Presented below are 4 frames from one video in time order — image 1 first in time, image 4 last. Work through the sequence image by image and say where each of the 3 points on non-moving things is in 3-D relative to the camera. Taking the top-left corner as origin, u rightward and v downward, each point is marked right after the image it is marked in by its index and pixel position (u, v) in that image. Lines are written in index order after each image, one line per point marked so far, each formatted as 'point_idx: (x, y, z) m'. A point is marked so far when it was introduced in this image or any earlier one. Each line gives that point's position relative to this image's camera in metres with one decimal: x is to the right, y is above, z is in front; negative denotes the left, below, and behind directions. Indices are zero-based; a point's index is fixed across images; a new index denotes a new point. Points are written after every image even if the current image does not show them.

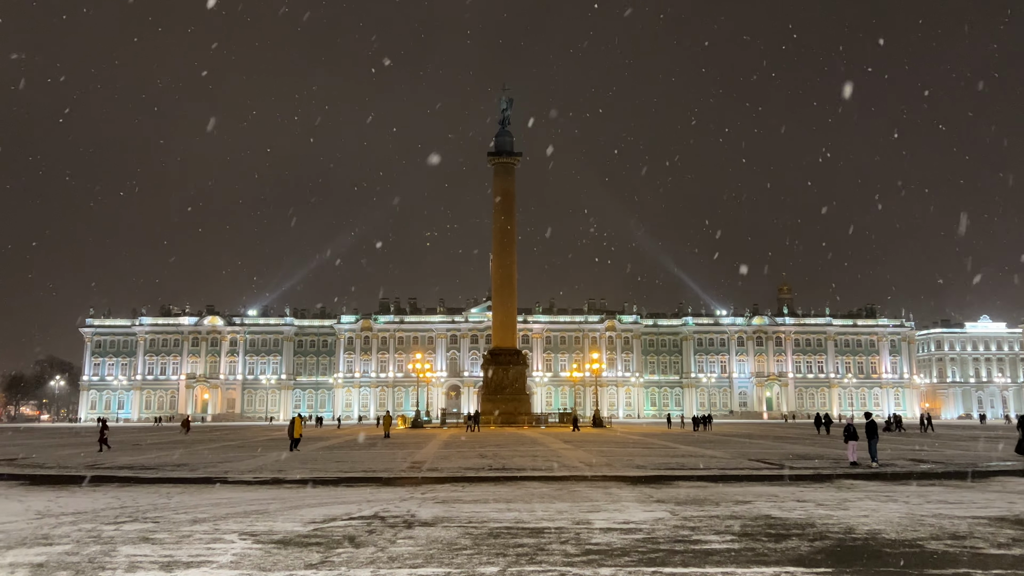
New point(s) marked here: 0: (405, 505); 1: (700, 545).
0: (-1.4, -2.9, +10.5) m
1: (+1.7, -2.3, +7.1) m
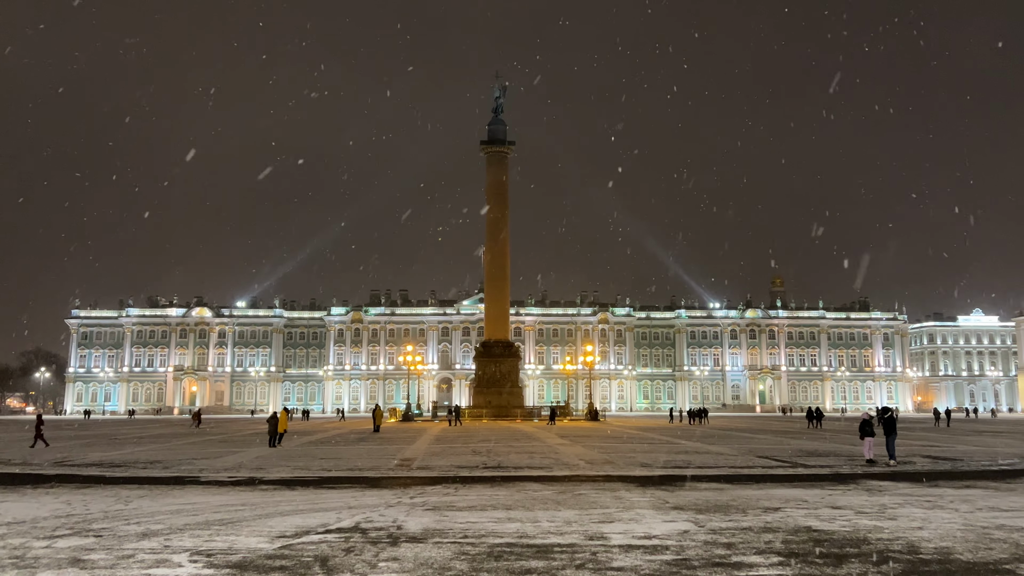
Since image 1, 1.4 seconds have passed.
0: (-1.4, -2.6, +9.3) m
1: (+1.7, -2.1, +5.9) m
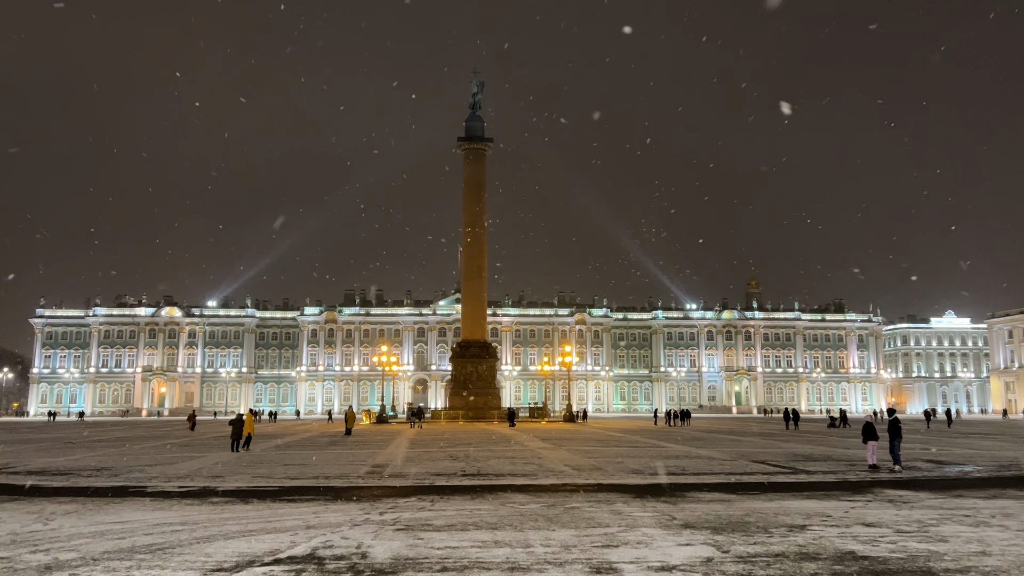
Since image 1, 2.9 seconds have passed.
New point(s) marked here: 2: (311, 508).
0: (-1.6, -2.5, +7.9) m
1: (+1.7, -1.9, +4.6) m
2: (-2.6, -2.9, +10.3) m
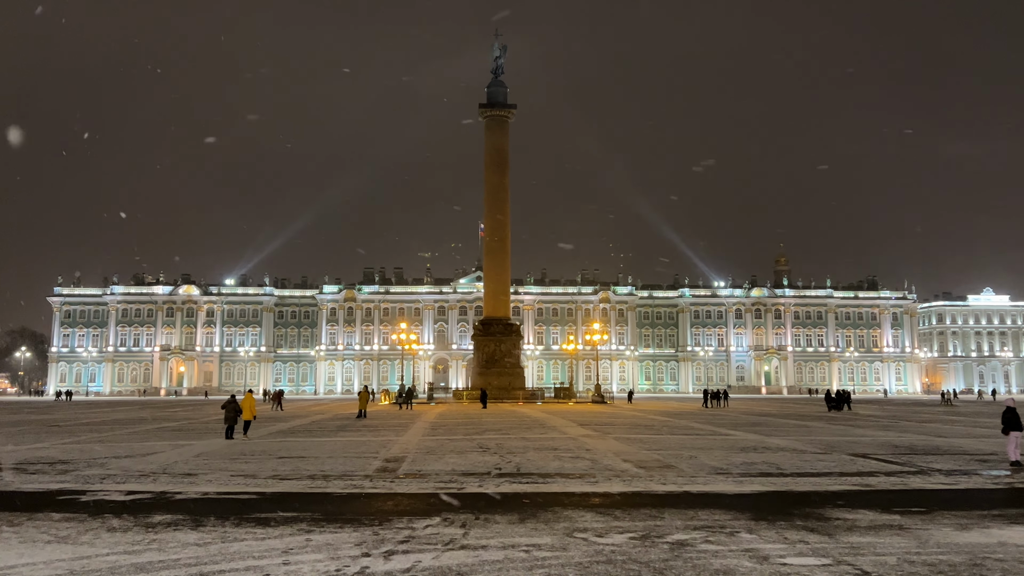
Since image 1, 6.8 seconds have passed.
0: (-1.0, -1.8, +4.4) m
1: (+2.2, -1.4, +1.1) m
2: (-2.0, -2.2, +6.9) m
